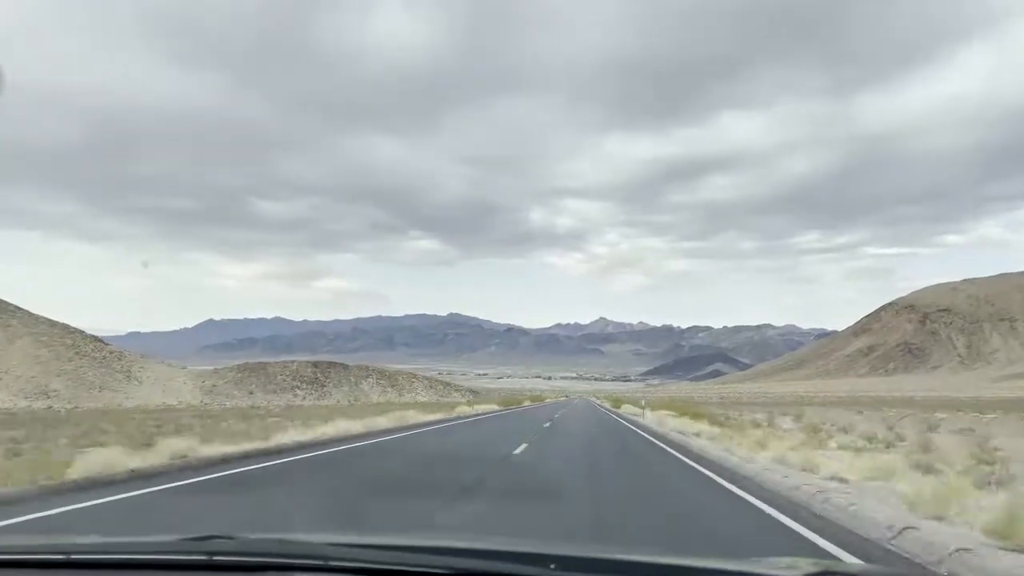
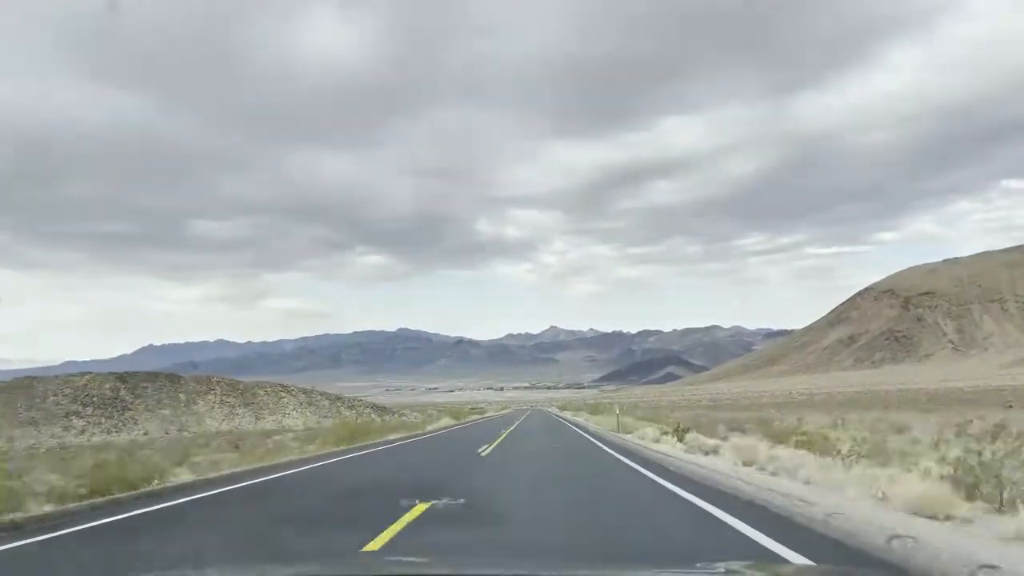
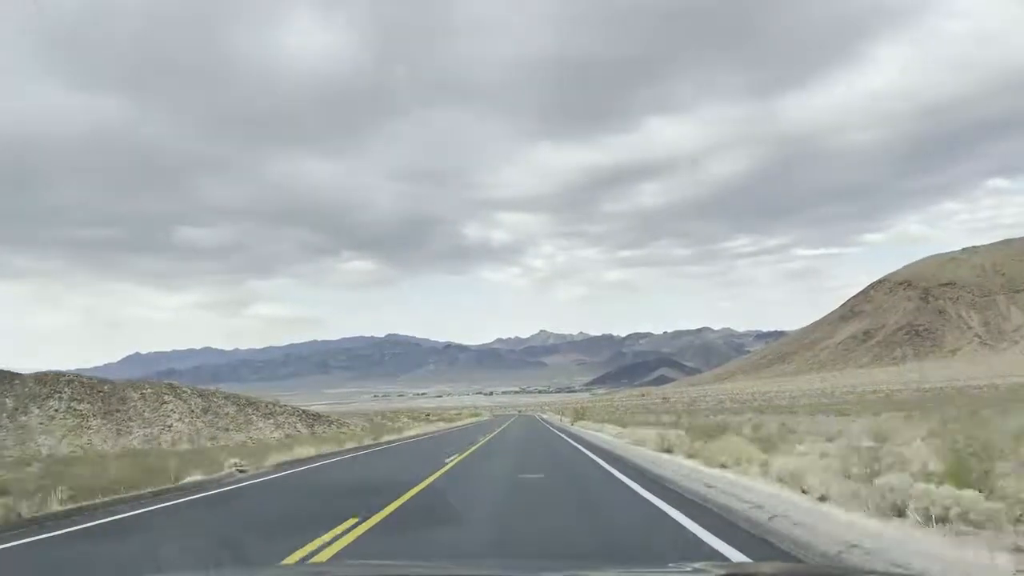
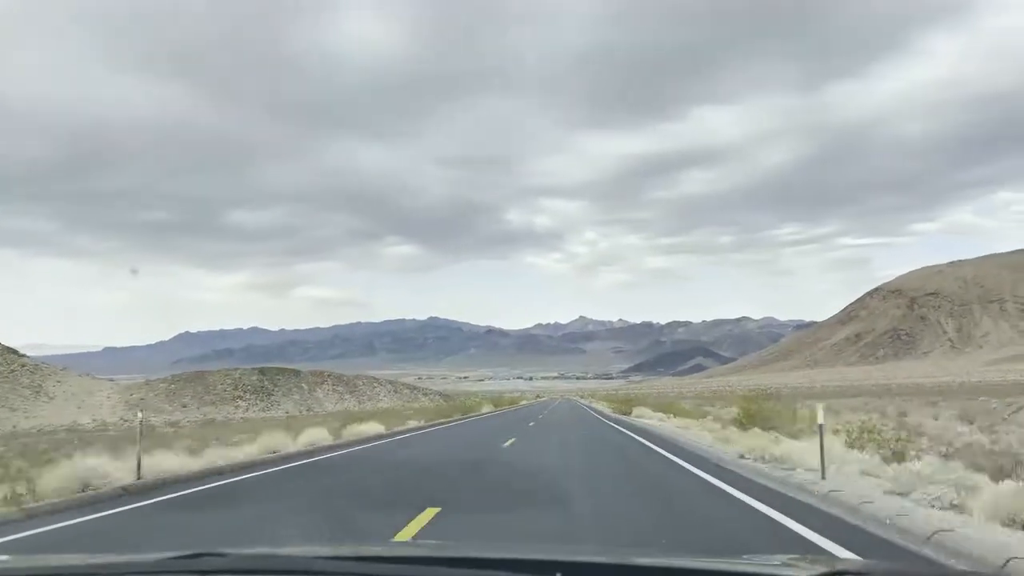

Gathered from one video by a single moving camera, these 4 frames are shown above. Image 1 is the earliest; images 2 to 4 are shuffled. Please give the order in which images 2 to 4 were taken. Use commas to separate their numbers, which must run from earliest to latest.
4, 2, 3
